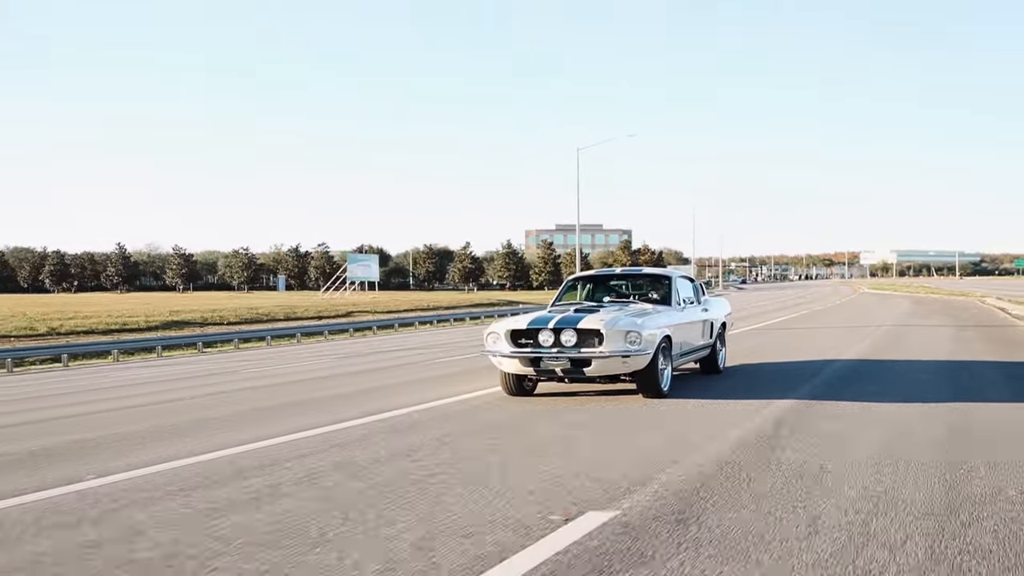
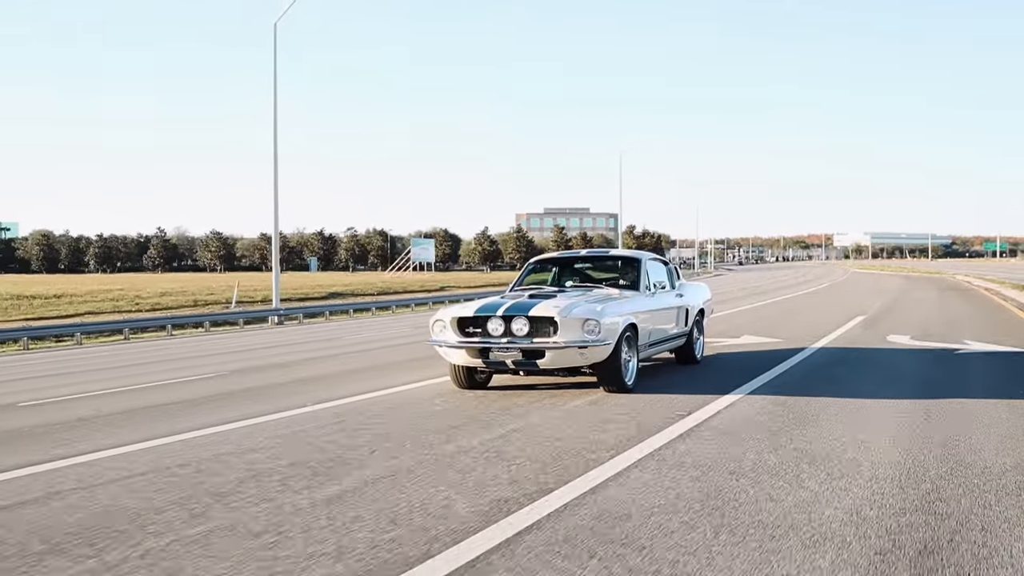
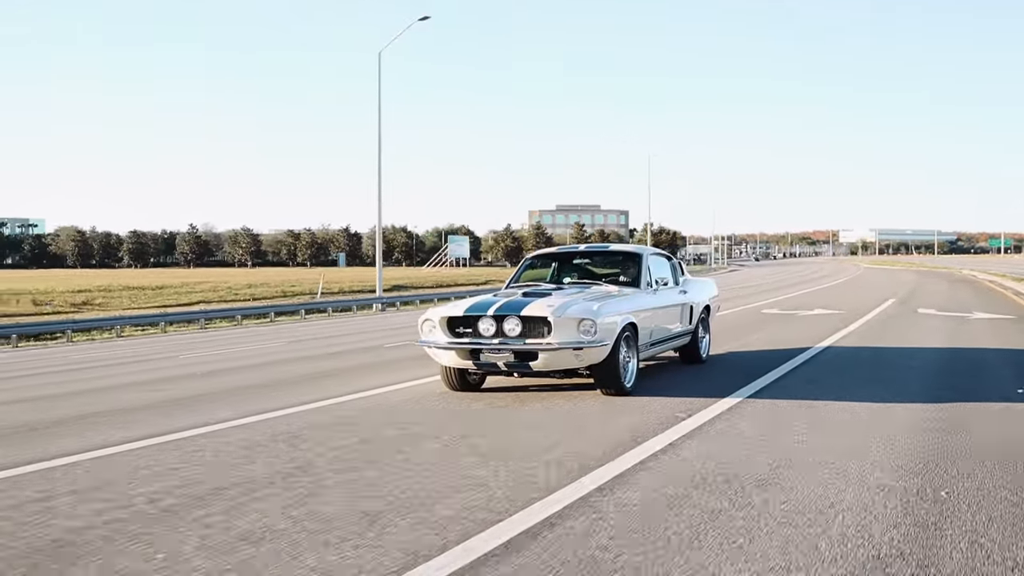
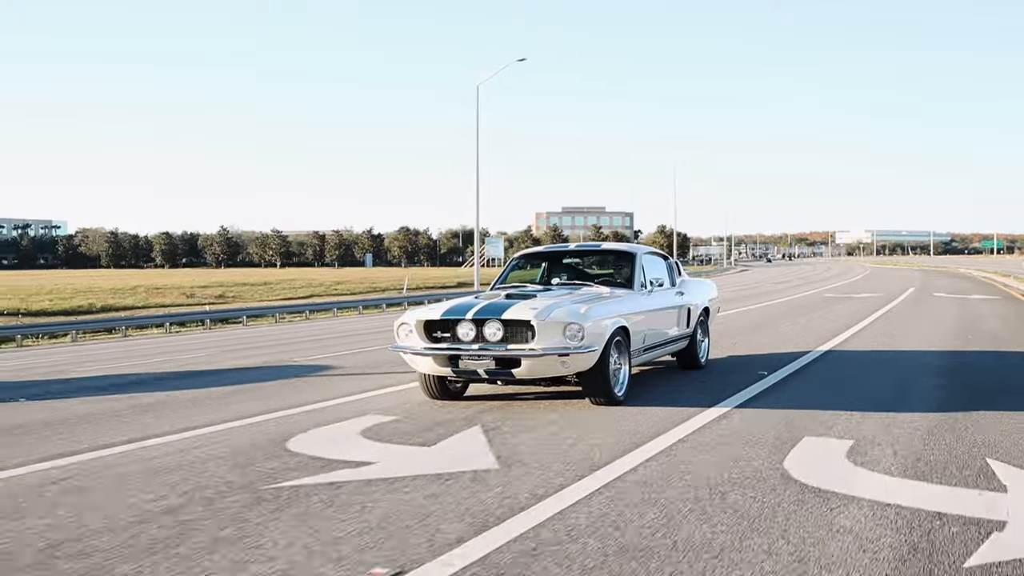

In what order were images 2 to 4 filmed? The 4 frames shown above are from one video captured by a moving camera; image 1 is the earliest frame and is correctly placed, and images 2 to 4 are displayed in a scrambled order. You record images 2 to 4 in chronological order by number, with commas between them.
2, 3, 4
